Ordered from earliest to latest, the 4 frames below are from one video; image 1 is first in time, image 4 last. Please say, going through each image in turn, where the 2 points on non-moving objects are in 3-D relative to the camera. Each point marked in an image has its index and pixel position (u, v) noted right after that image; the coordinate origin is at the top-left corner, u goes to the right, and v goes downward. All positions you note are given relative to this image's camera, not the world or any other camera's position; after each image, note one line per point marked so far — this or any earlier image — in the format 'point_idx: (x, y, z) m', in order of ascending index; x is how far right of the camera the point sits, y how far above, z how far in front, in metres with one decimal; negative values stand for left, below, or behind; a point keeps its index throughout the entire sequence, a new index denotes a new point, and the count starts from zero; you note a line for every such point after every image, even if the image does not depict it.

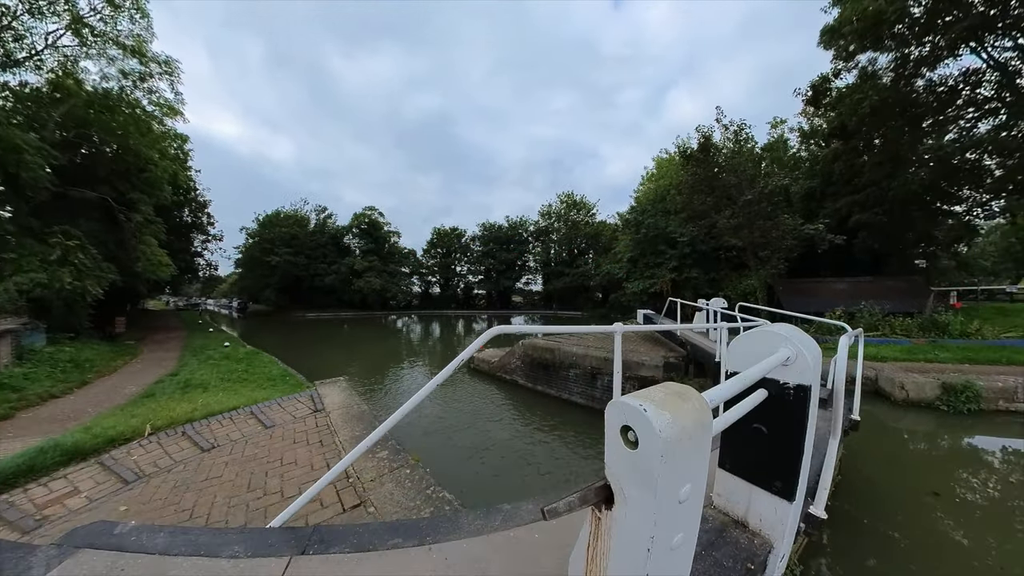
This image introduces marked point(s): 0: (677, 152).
0: (+5.1, +4.2, +16.9) m
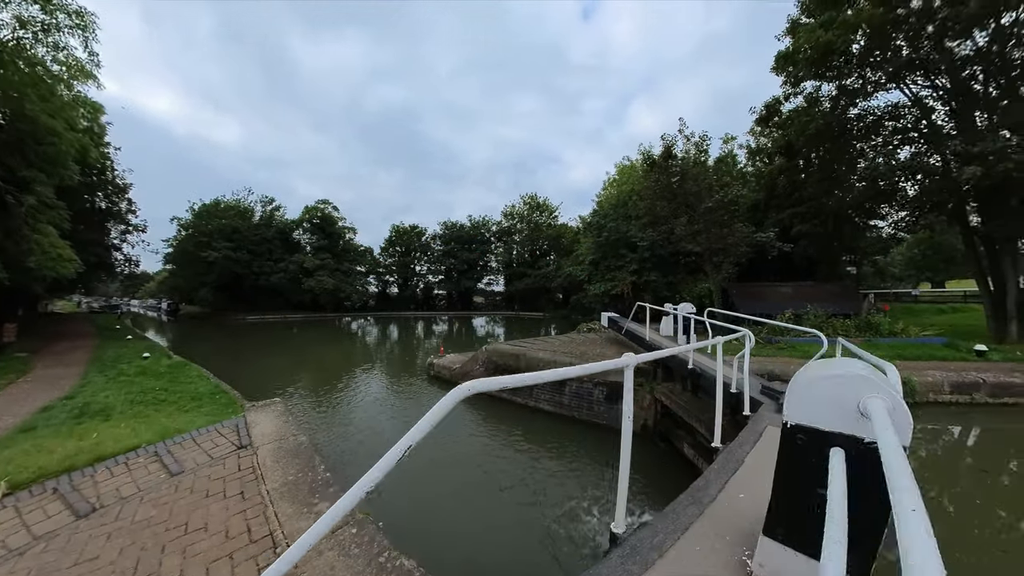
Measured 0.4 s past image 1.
0: (+4.1, +4.1, +16.7) m
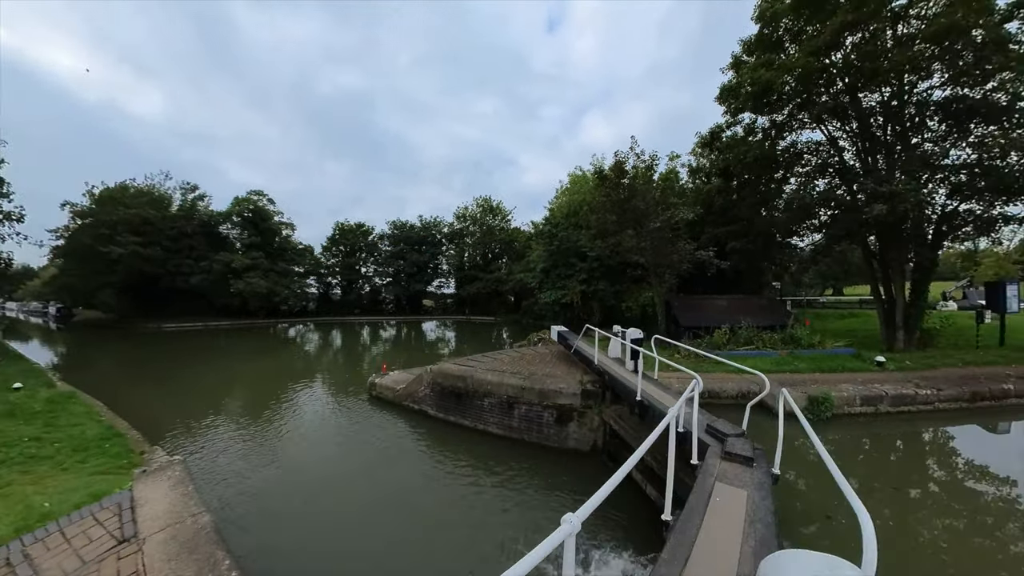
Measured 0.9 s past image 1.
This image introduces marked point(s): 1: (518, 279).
0: (+3.0, +3.6, +16.4) m
1: (+0.4, +0.2, +18.5) m
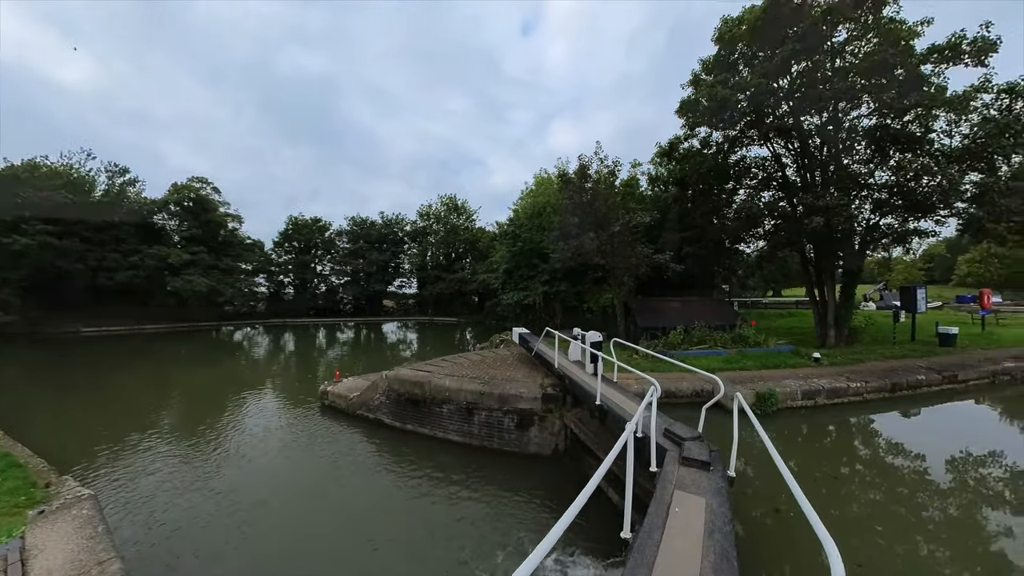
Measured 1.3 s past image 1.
0: (+2.0, +3.6, +16.1) m
1: (-0.8, +0.2, +18.0) m
